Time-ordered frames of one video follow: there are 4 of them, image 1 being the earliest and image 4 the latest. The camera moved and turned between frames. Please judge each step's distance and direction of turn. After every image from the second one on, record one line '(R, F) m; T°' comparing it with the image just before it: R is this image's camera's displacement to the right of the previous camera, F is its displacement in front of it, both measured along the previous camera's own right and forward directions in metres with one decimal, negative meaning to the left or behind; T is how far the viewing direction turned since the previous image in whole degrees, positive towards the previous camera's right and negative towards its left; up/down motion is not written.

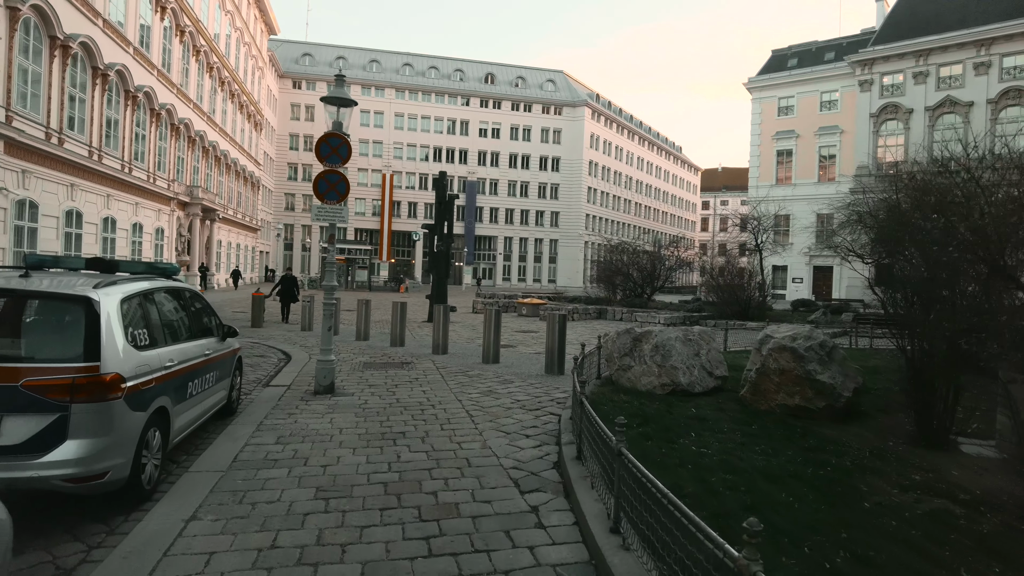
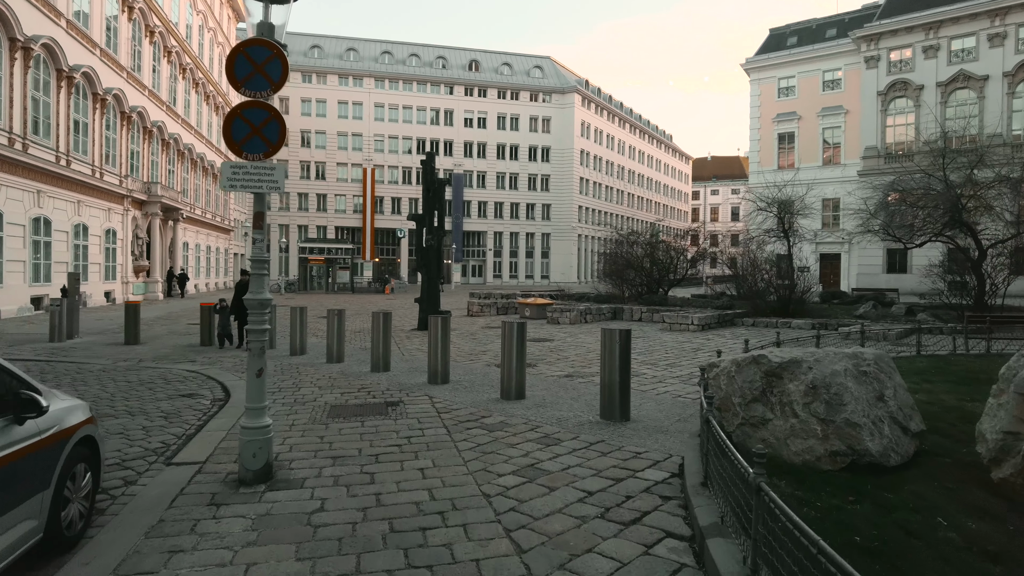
(-0.5, +3.3) m; +1°
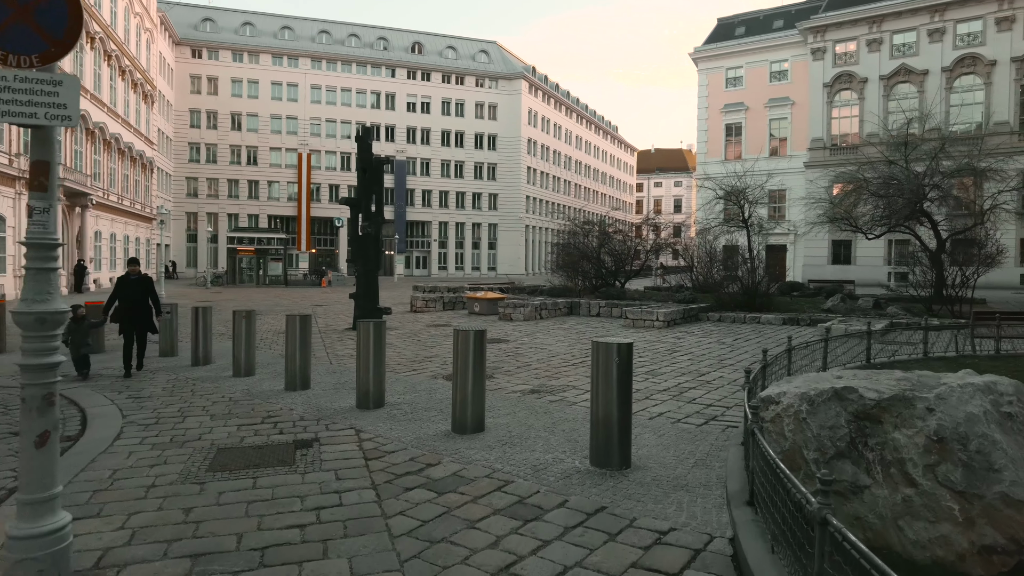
(-0.1, +1.9) m; +5°
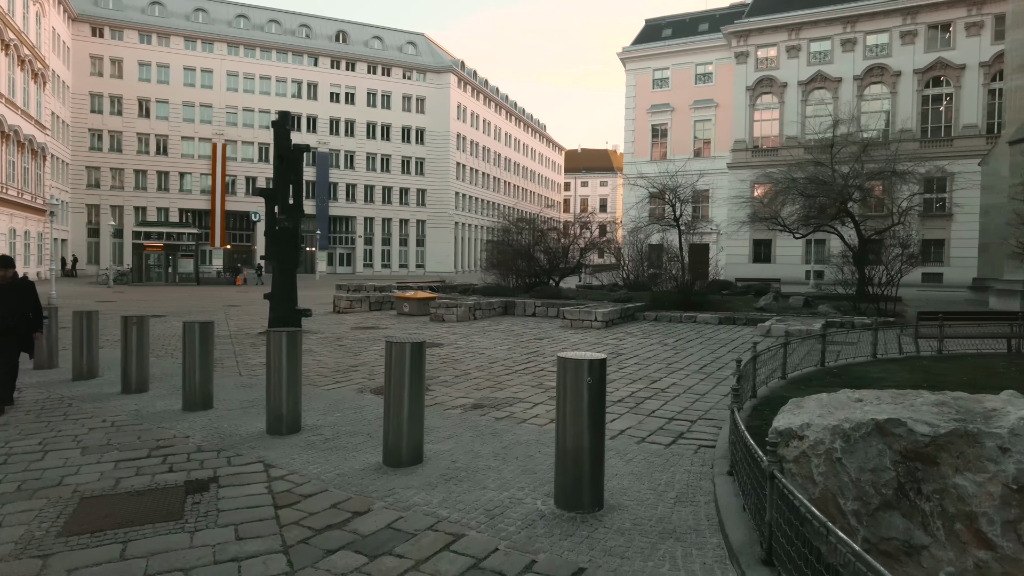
(-0.1, +0.9) m; +6°
